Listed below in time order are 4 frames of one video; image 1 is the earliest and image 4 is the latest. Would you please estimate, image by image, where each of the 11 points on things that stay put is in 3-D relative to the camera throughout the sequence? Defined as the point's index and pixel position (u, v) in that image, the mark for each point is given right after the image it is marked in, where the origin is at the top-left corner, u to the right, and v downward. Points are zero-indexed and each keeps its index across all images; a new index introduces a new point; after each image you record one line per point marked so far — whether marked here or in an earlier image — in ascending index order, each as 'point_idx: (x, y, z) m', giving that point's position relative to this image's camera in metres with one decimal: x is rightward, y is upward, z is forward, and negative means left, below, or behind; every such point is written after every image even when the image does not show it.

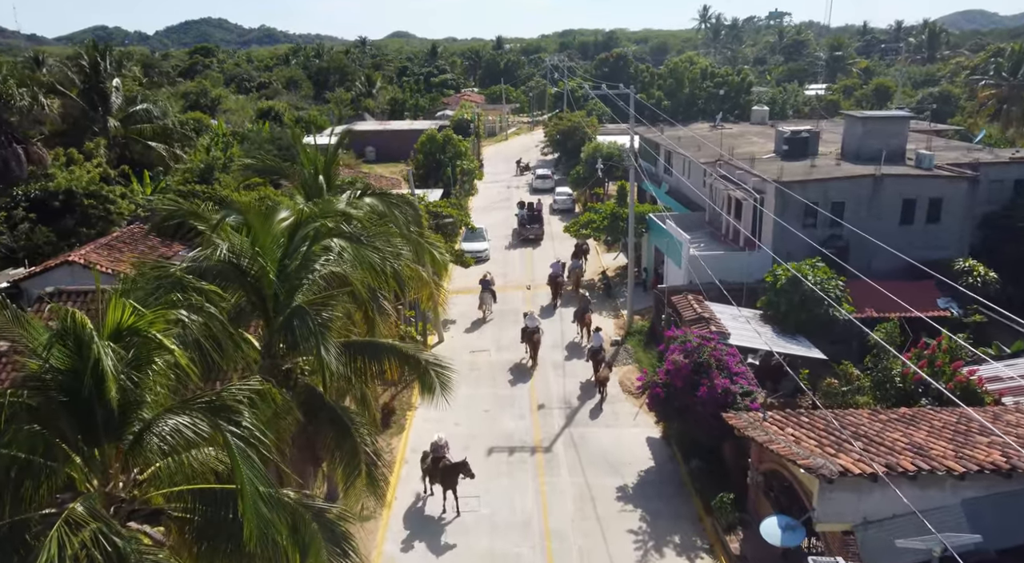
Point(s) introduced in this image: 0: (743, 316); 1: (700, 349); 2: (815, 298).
0: (+5.6, -0.8, +18.3) m
1: (+3.8, -1.4, +15.3) m
2: (+7.1, -0.4, +17.6) m
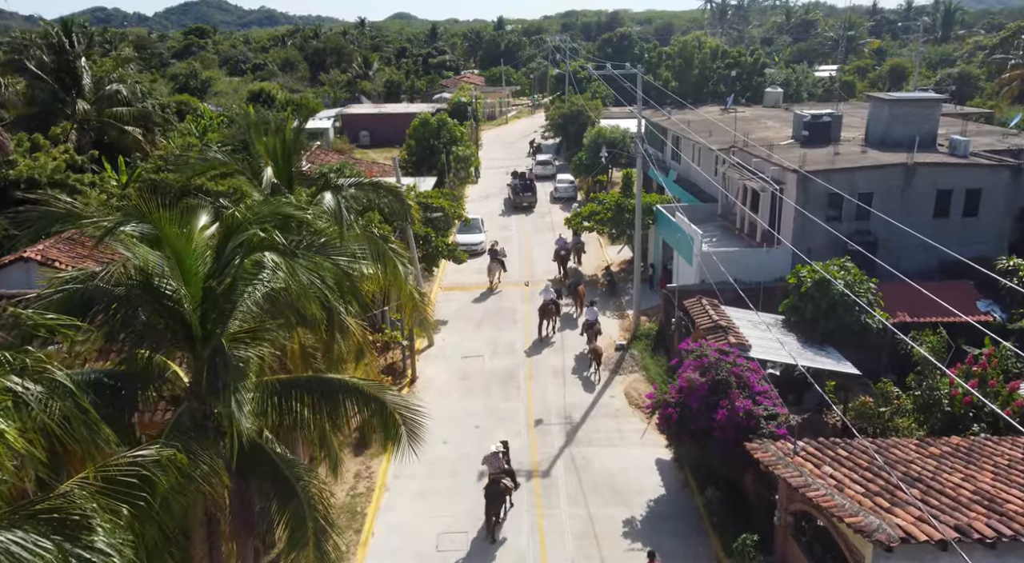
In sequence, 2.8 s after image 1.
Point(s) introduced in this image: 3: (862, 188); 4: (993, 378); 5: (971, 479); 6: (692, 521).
0: (+5.5, -0.9, +16.4) m
1: (+3.7, -1.5, +13.5) m
2: (+7.0, -0.5, +15.7) m
3: (+9.1, +2.4, +19.6) m
4: (+8.4, -1.7, +13.1) m
5: (+6.0, -2.6, +9.9) m
6: (+3.2, -4.3, +13.4) m
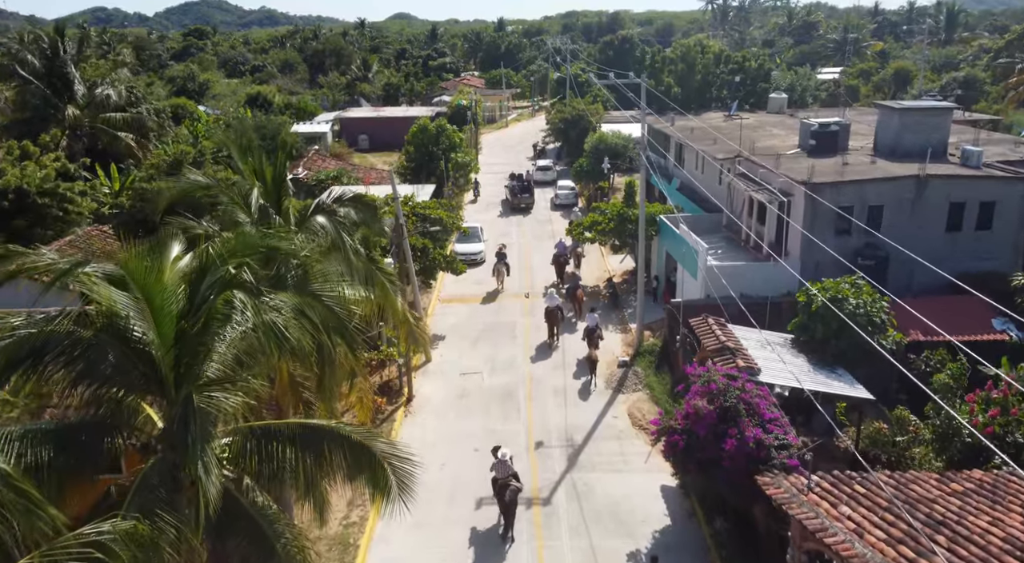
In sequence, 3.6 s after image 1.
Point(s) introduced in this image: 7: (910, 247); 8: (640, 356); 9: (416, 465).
0: (+5.5, -1.3, +15.9) m
1: (+3.7, -1.9, +12.9) m
2: (+6.9, -0.9, +15.1) m
3: (+9.1, +2.0, +19.0) m
4: (+8.3, -2.1, +12.5) m
5: (+6.0, -3.0, +9.3) m
6: (+3.2, -4.6, +12.9) m
7: (+10.3, +0.9, +19.4) m
8: (+3.4, -2.0, +19.9) m
9: (-1.0, -1.9, +7.9) m
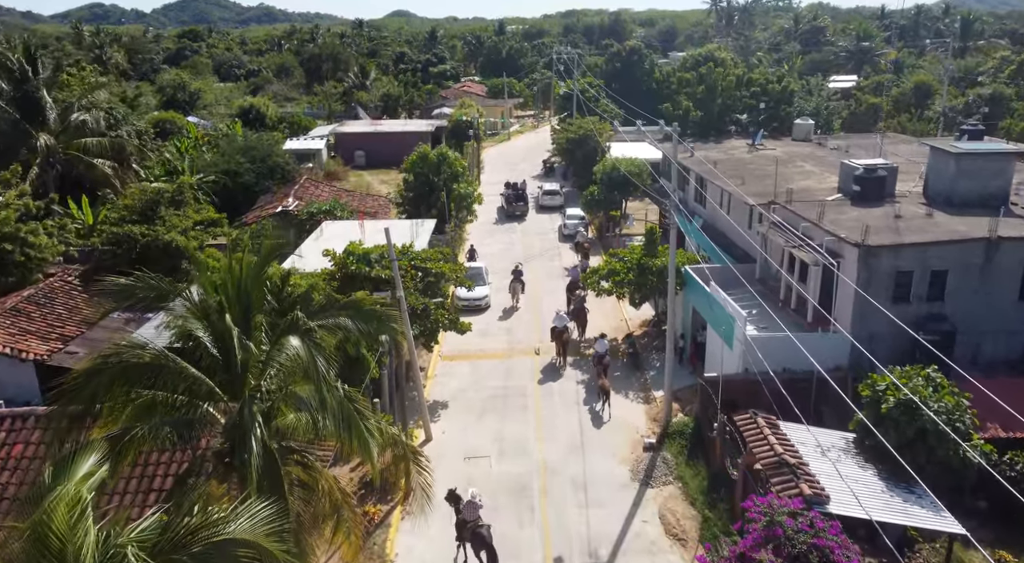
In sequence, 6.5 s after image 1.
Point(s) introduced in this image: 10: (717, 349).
0: (+5.8, -3.0, +13.6) m
1: (+4.0, -3.6, +10.6) m
2: (+7.2, -2.6, +12.8) m
3: (+9.4, +0.4, +16.7) m
4: (+8.6, -3.8, +10.2) m
5: (+6.3, -4.7, +7.0) m
6: (+3.5, -6.3, +10.5) m
7: (+10.6, -0.8, +17.1) m
8: (+3.7, -3.7, +17.6) m
9: (-0.7, -3.6, +5.5) m
10: (+5.3, -1.8, +19.2) m
